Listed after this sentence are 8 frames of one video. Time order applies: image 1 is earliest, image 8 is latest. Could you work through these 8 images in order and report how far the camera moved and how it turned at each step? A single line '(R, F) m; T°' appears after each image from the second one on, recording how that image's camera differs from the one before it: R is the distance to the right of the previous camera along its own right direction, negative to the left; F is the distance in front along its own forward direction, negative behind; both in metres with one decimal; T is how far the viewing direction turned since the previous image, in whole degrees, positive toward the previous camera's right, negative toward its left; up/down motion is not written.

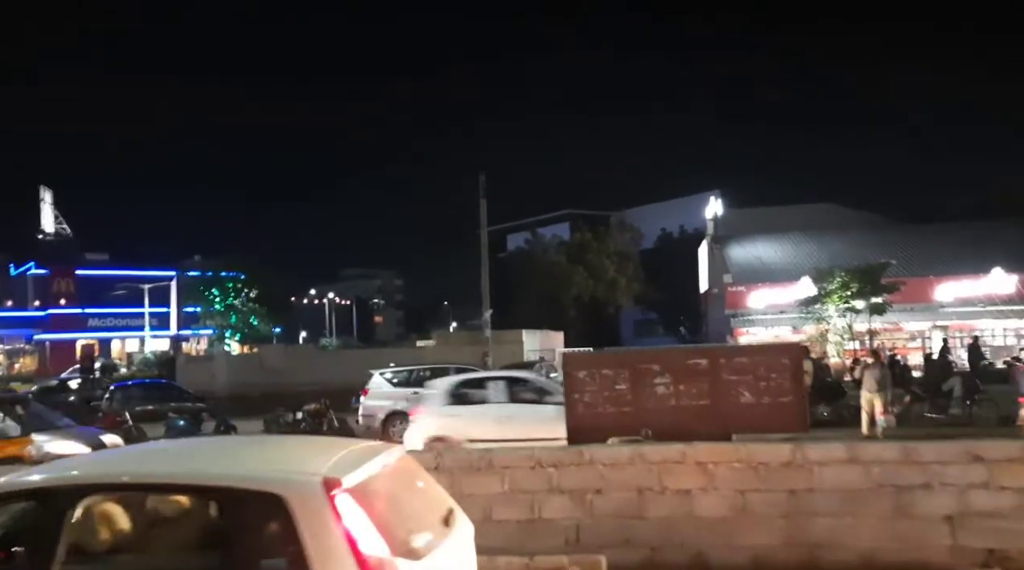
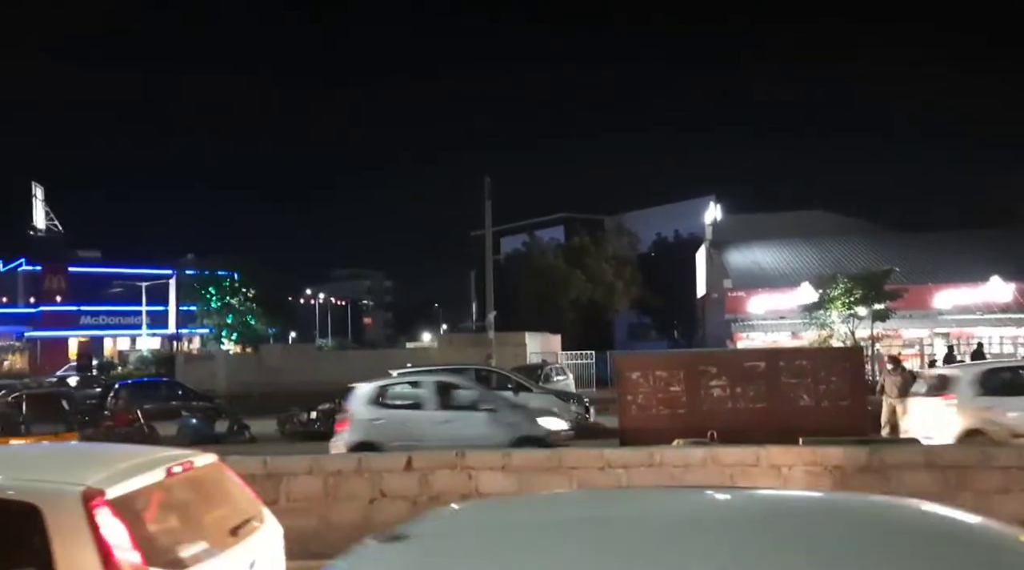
(-0.6, 0.0) m; +1°
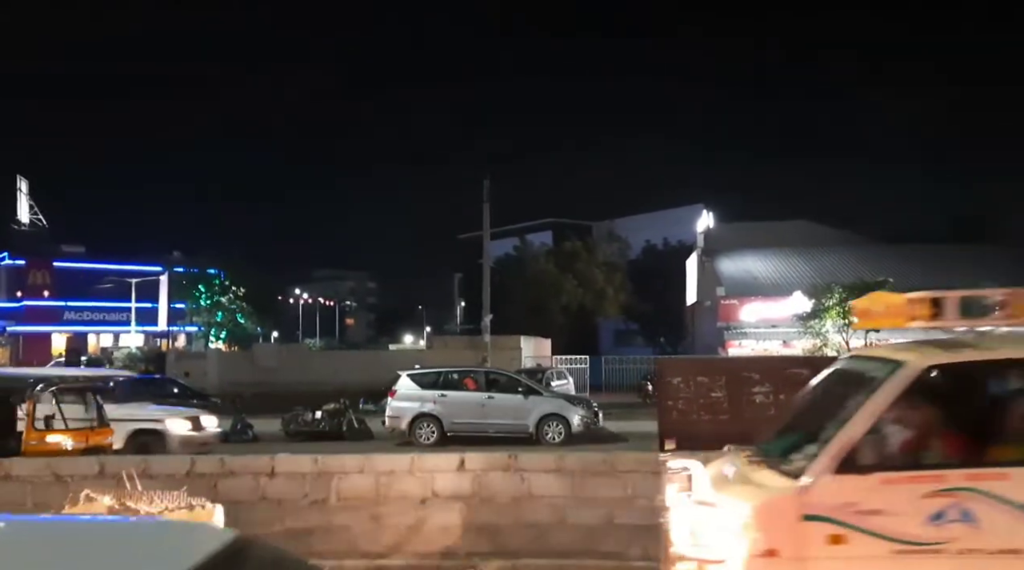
(-0.5, 0.0) m; +1°
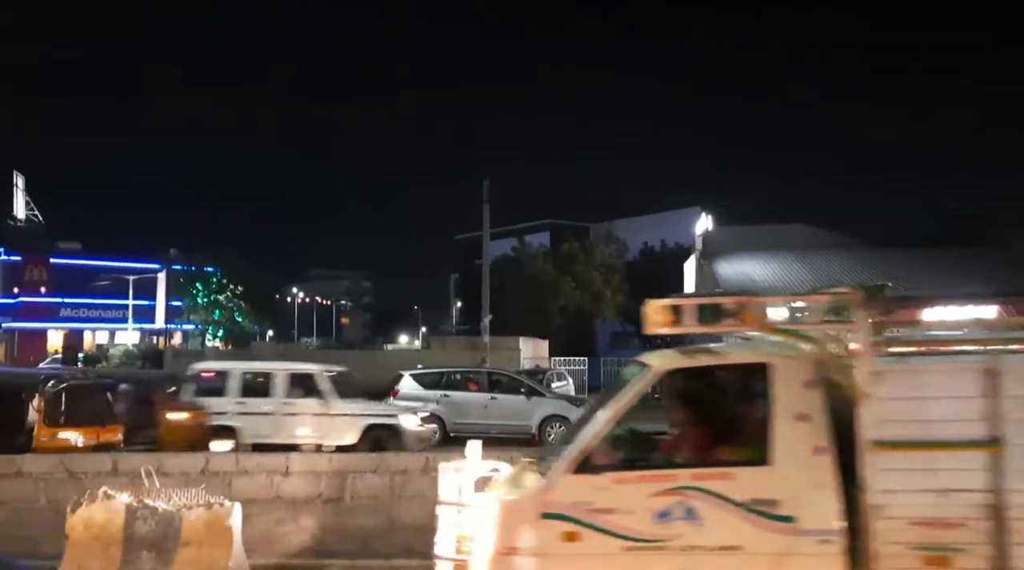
(-0.2, 0.0) m; 0°
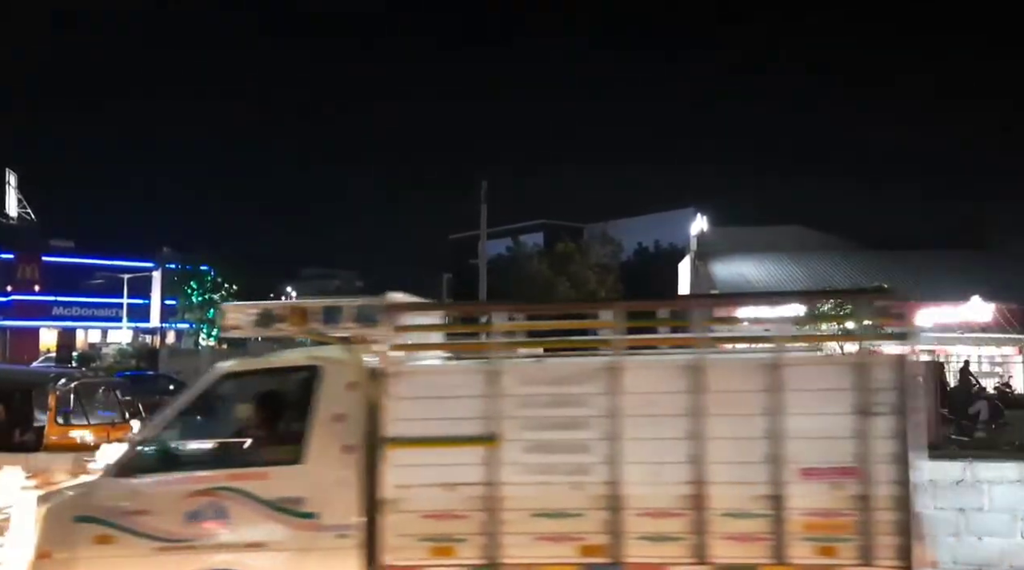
(-0.2, 0.0) m; +1°
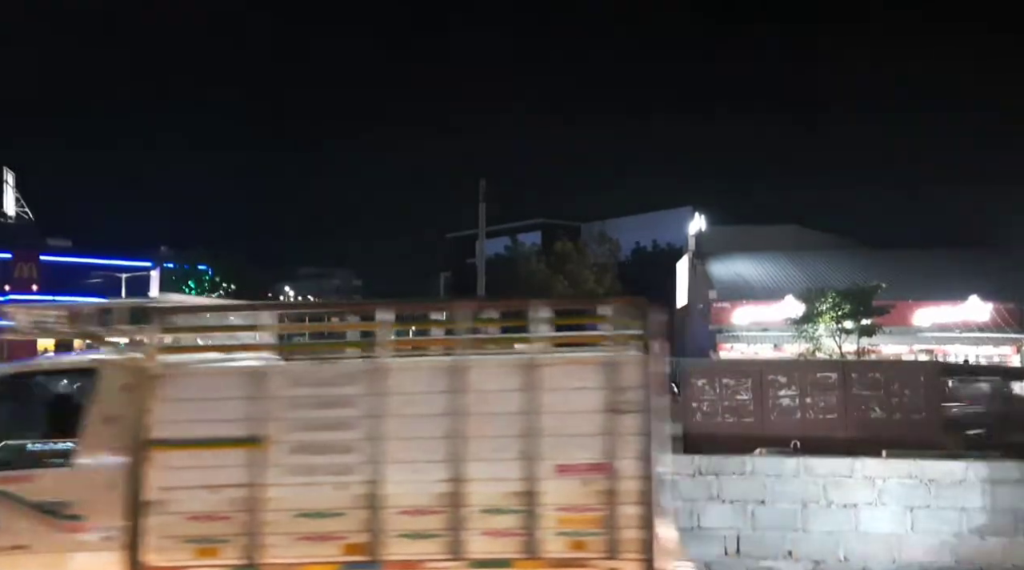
(0.0, 0.0) m; 0°
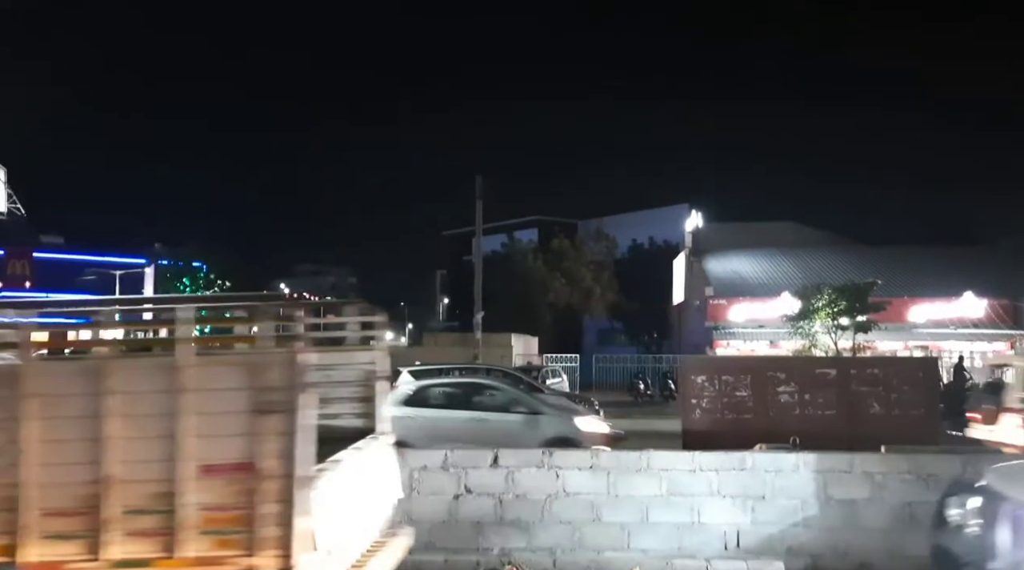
(0.0, 0.0) m; 0°
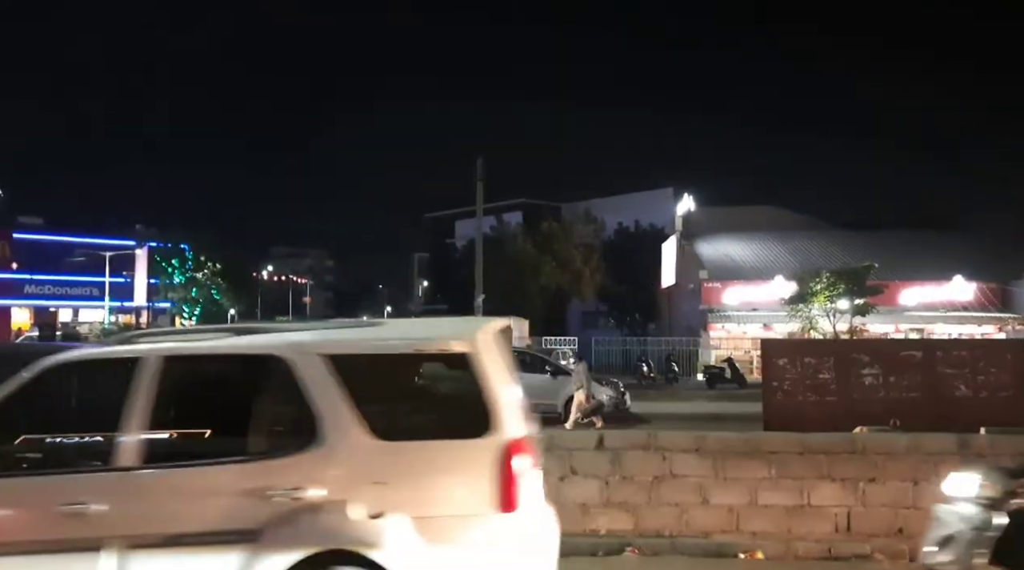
(-1.0, +0.1) m; +2°
